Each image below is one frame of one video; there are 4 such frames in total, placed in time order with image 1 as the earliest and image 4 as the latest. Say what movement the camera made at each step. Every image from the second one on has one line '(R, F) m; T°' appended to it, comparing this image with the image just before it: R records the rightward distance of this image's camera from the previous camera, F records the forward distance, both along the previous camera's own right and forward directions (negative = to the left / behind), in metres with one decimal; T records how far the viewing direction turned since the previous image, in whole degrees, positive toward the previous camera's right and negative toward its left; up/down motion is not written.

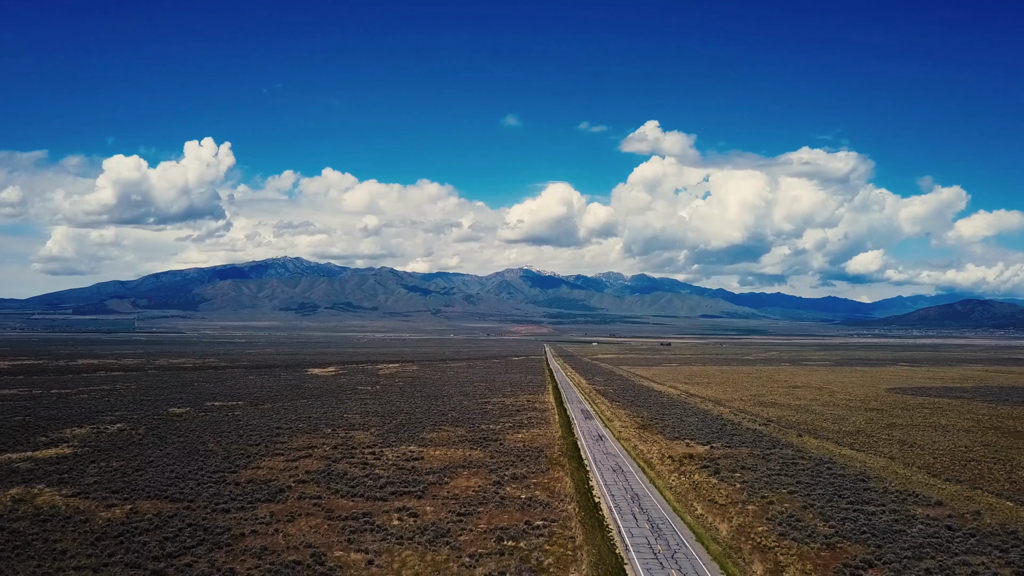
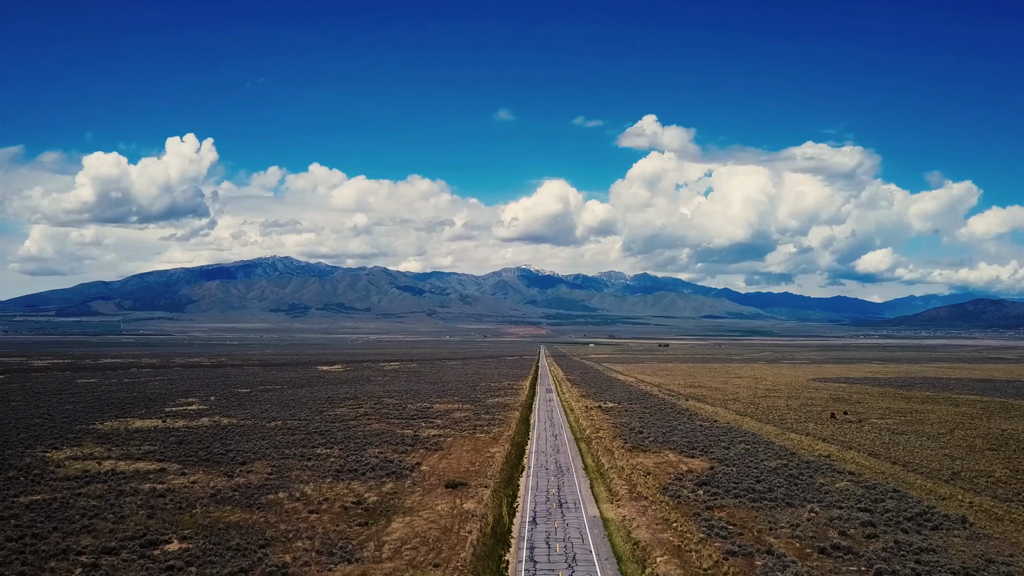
(+2.1, -24.1) m; +1°
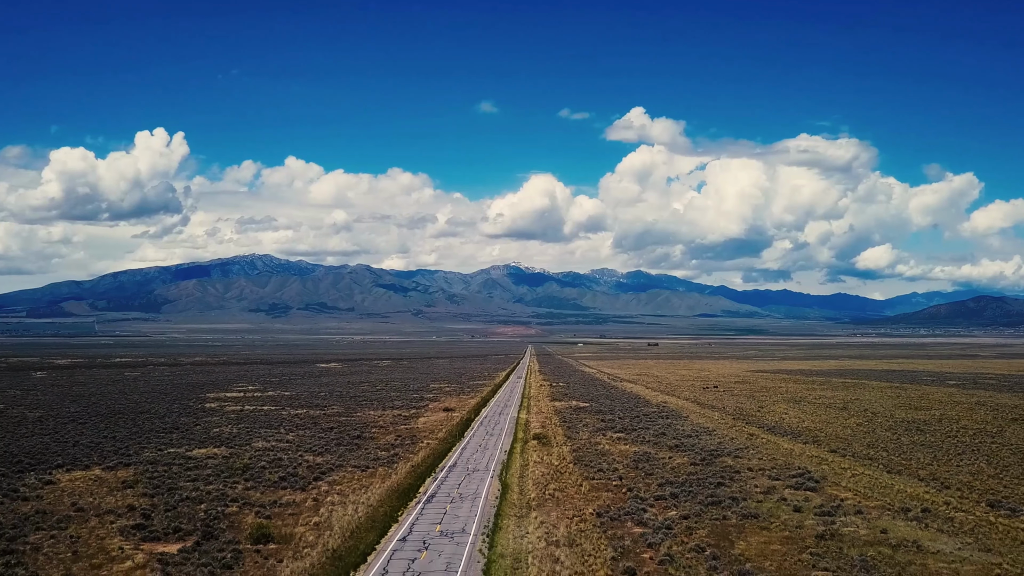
(+1.9, -23.5) m; +1°
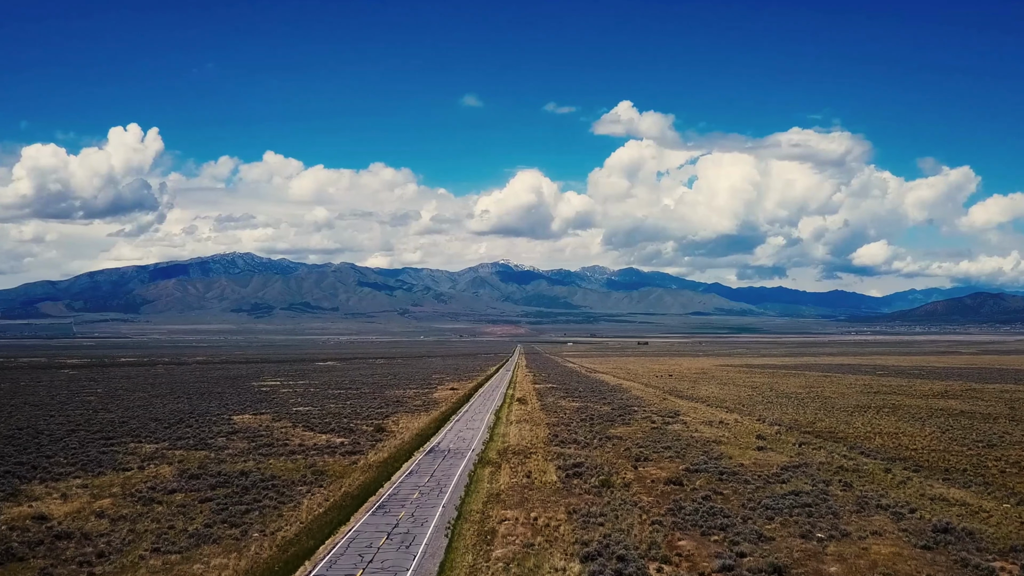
(0.0, -15.7) m; +1°
